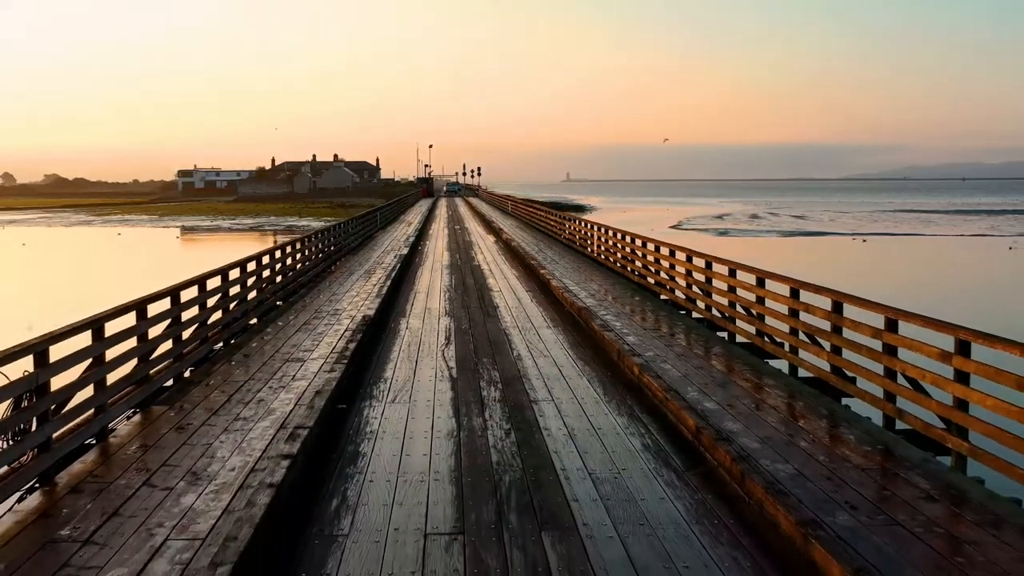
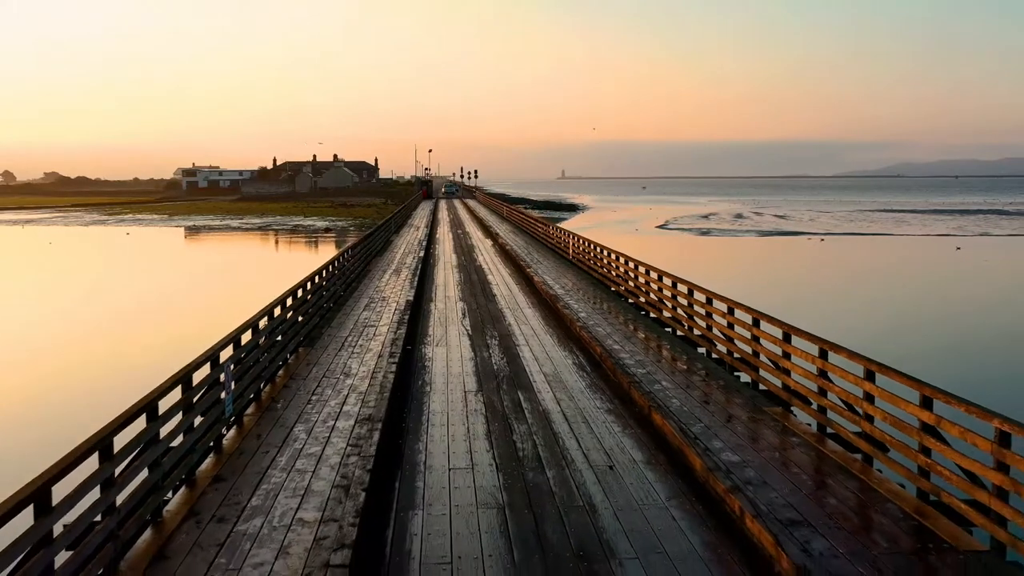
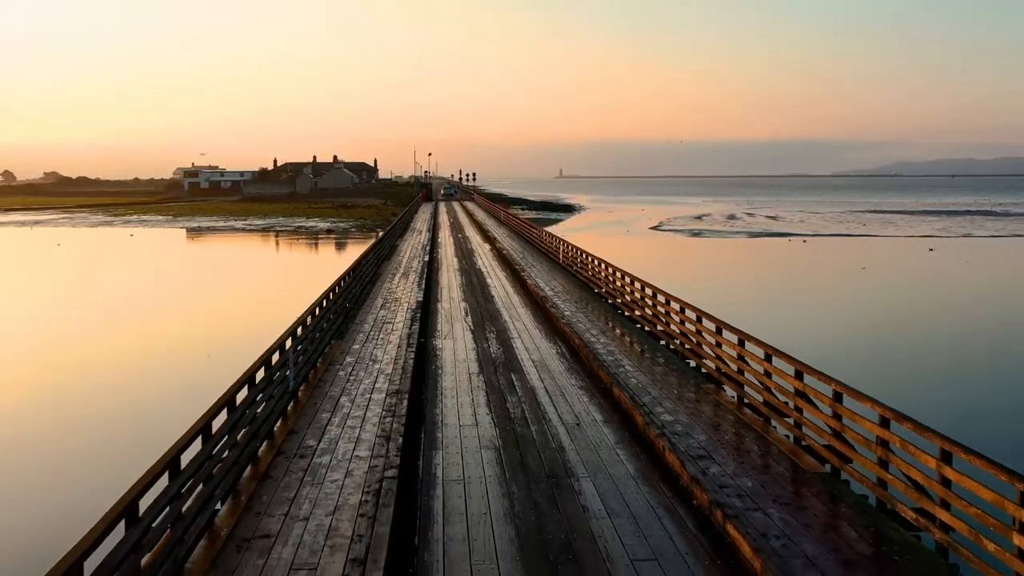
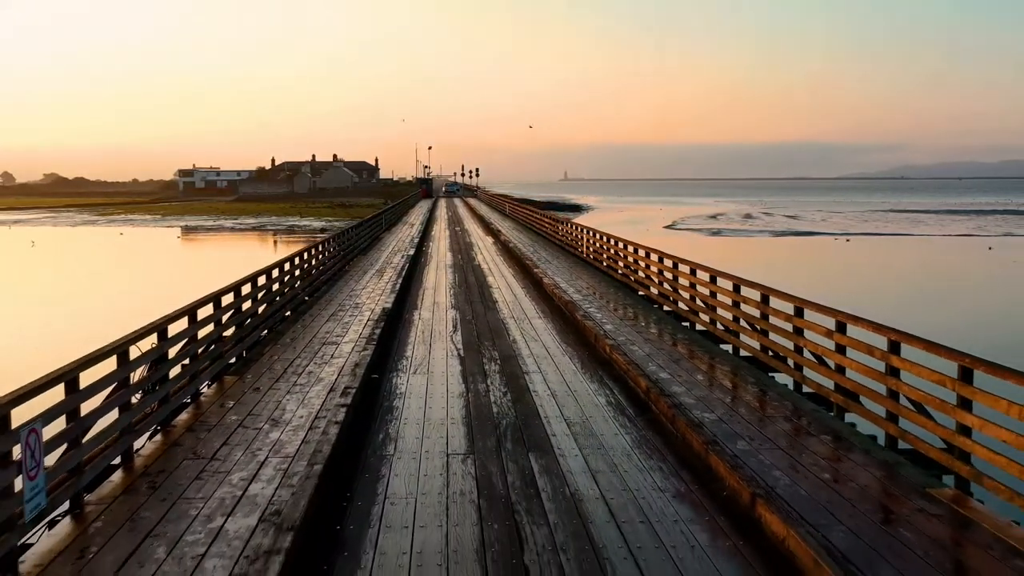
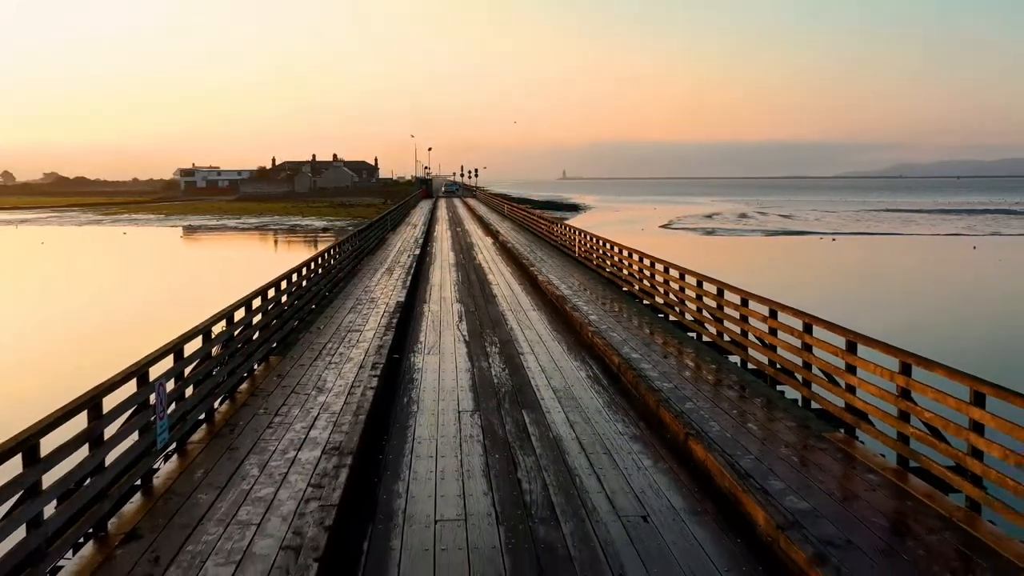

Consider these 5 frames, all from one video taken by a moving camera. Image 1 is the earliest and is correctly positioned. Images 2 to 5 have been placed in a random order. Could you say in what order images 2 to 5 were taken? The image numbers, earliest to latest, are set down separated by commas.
4, 5, 2, 3
